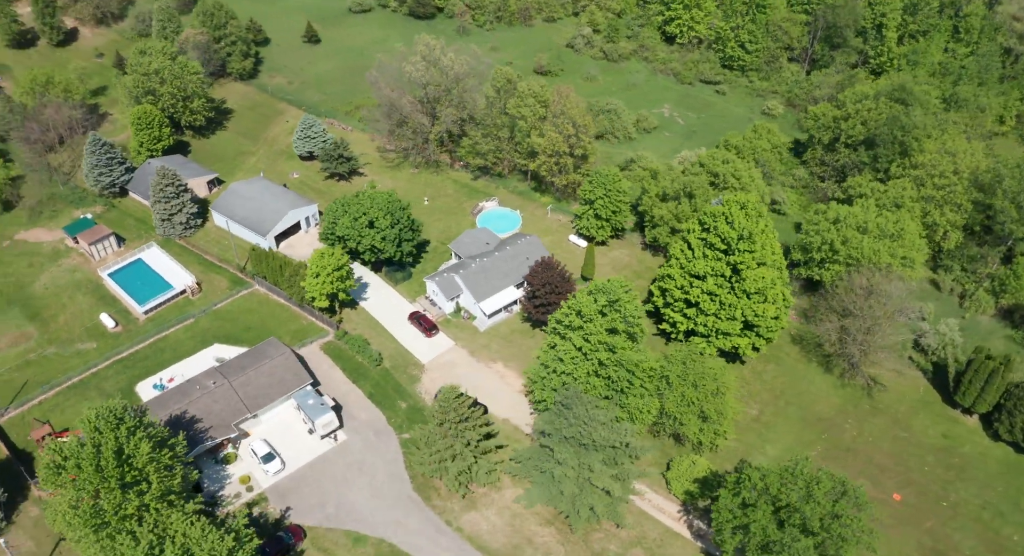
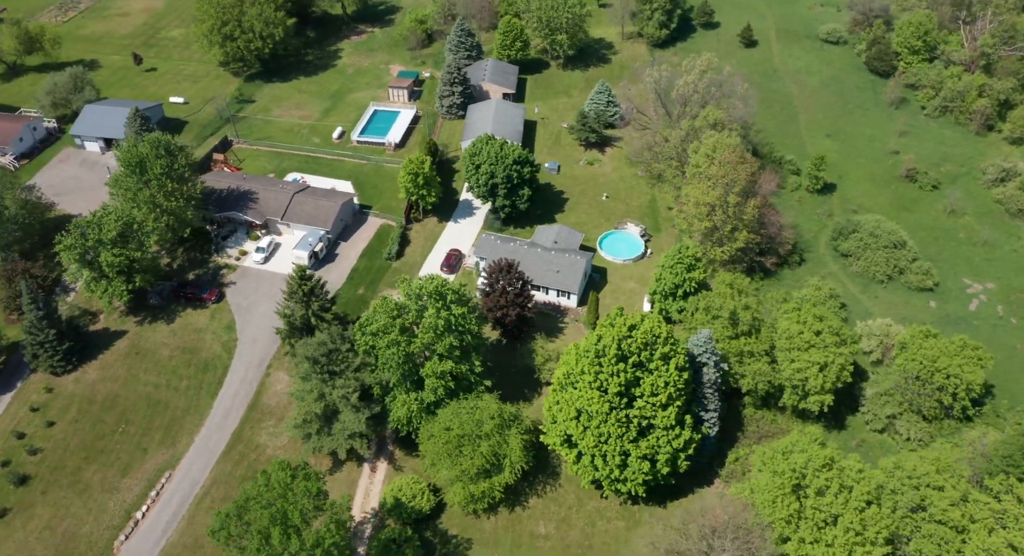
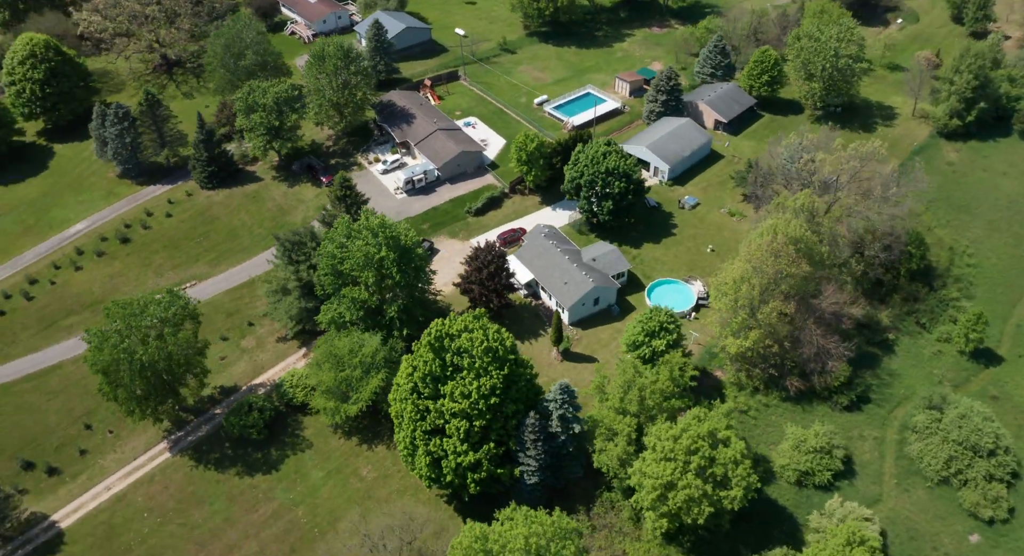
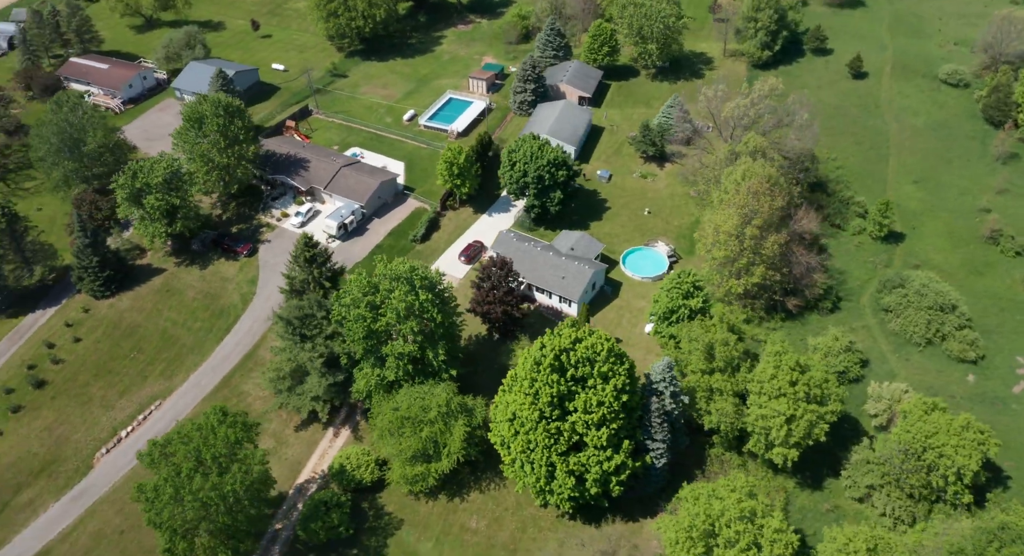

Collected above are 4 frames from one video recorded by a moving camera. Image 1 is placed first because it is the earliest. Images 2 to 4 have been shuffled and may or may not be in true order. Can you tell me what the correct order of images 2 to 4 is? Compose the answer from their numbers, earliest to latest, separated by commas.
2, 4, 3
